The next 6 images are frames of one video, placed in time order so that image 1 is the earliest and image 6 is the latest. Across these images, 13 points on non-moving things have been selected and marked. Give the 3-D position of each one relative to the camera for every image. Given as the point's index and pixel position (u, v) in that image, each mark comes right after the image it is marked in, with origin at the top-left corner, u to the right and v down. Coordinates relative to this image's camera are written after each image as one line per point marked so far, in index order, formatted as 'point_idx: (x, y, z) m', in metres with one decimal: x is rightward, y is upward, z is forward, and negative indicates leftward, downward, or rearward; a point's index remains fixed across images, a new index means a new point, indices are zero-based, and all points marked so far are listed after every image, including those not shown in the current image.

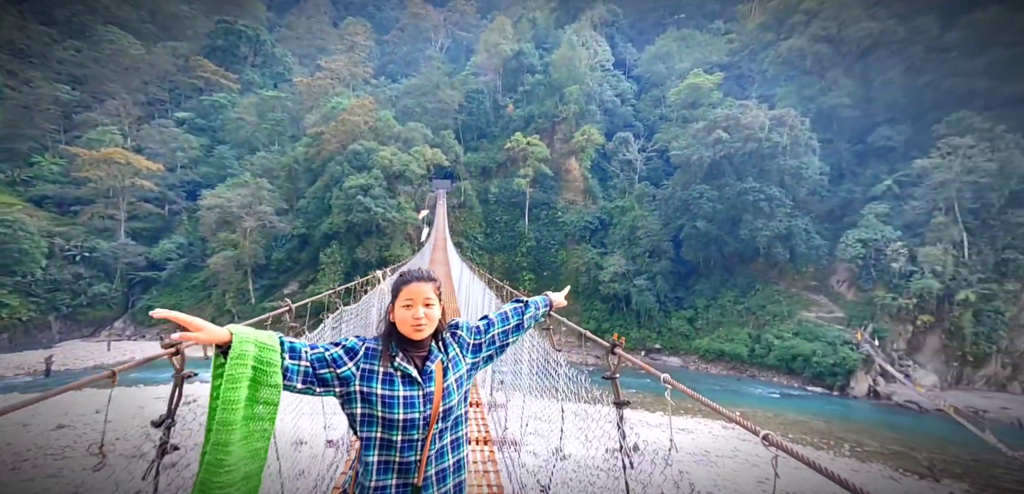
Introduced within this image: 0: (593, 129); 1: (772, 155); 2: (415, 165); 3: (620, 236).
0: (+2.9, +4.3, +20.0) m
1: (+7.1, +2.5, +15.1) m
2: (-3.1, +2.4, +16.9) m
3: (+3.5, +0.3, +17.4) m
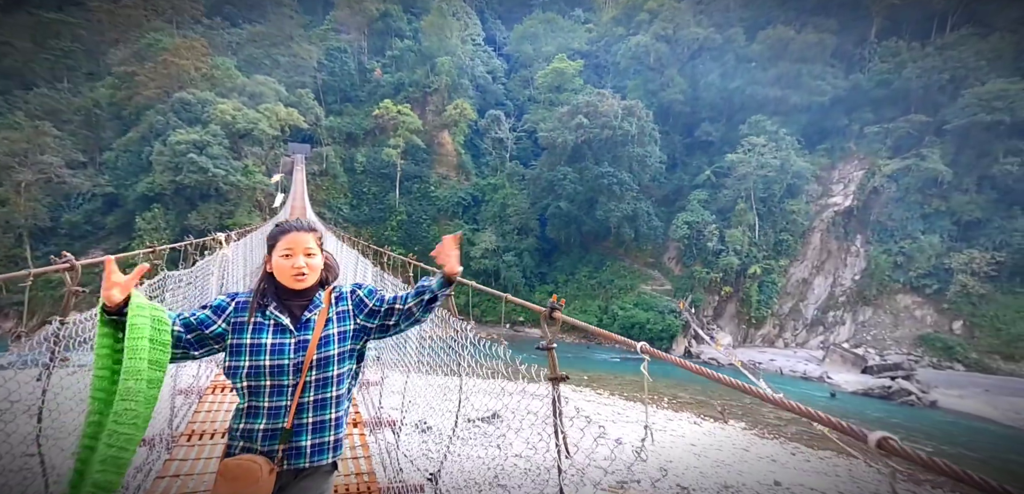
0: (-1.7, +5.2, +20.3) m
1: (+3.3, +3.1, +16.5) m
2: (-7.0, +3.4, +16.1) m
3: (-0.8, +1.1, +18.1) m
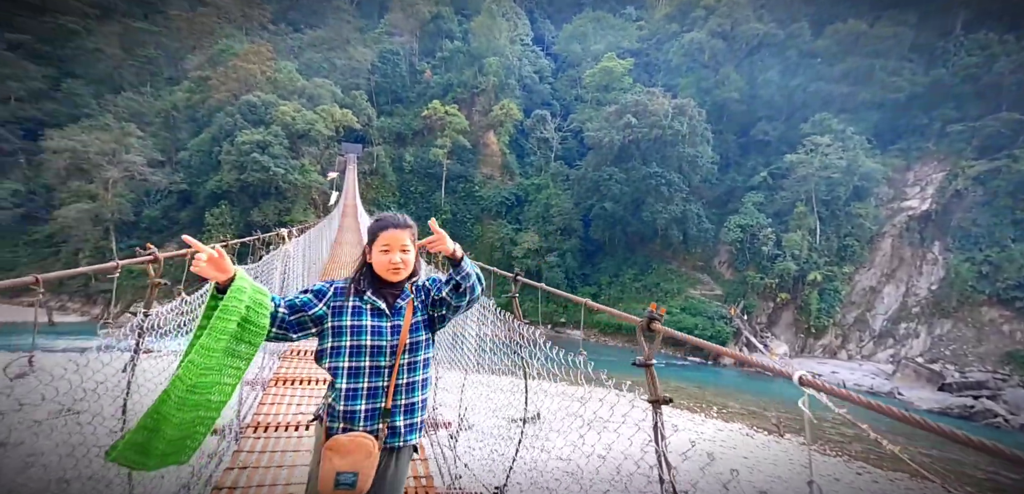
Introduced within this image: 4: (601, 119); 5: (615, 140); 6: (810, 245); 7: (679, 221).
0: (0.0, +5.2, +20.2) m
1: (+4.7, +3.1, +16.1) m
2: (-5.6, +3.5, +16.4) m
3: (+0.6, +1.1, +18.0) m
4: (+2.9, +4.1, +17.9) m
5: (+3.0, +3.1, +16.3) m
6: (+7.7, 0.0, +14.4) m
7: (+4.7, +0.7, +15.8) m
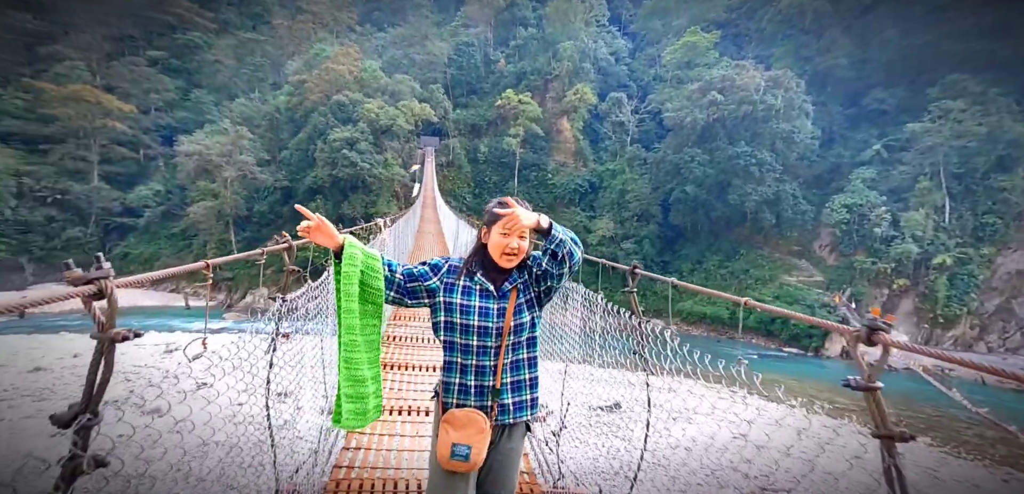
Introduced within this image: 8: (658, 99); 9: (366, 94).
0: (+2.7, +5.7, +19.7) m
1: (+6.9, +3.5, +15.0) m
2: (-3.3, +3.8, +16.6) m
3: (+3.1, +1.5, +17.4) m
4: (+5.3, +4.6, +17.0) m
5: (+5.2, +3.6, +15.5) m
6: (+9.7, +0.5, +13.0) m
7: (+6.9, +1.2, +14.8) m
8: (+5.1, +5.2, +19.3) m
9: (-4.9, +5.1, +18.6) m
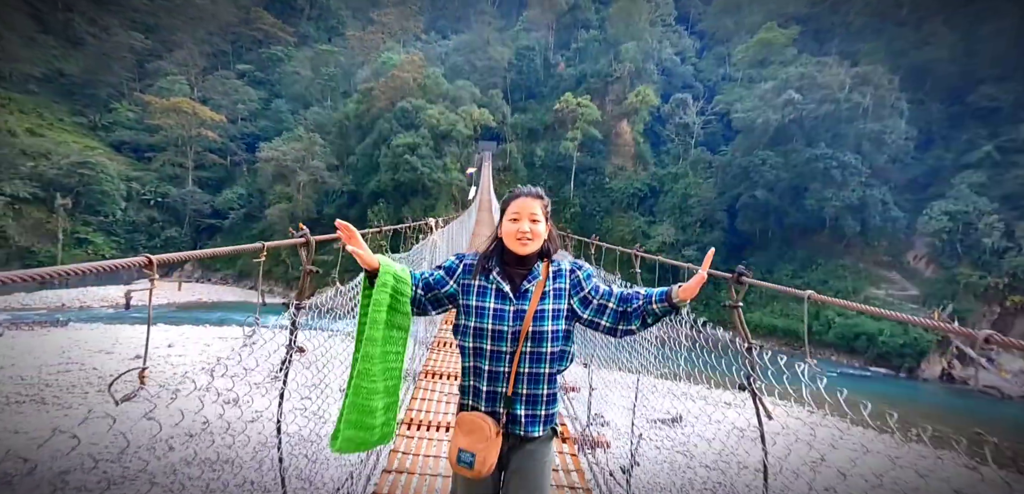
0: (+4.8, +5.5, +19.0) m
1: (+8.5, +3.2, +13.9) m
2: (-1.5, +3.7, +16.6) m
3: (+5.0, +1.3, +16.7) m
4: (+7.1, +4.3, +16.1) m
5: (+6.9, +3.3, +14.6) m
6: (+11.1, +0.2, +11.6) m
7: (+8.5, +0.9, +13.7) m
8: (+7.2, +4.9, +18.4) m
9: (-2.9, +5.0, +18.7) m
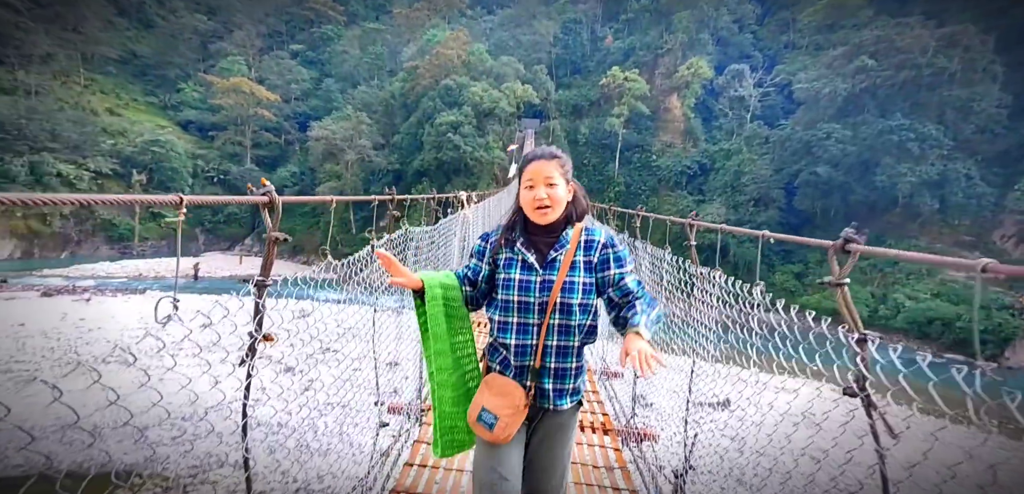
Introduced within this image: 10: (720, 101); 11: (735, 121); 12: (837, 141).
0: (+6.4, +6.2, +18.1) m
1: (+9.7, +3.7, +12.8) m
2: (0.0, +4.4, +16.2) m
3: (+6.4, +1.9, +15.9) m
4: (+8.5, +4.9, +15.0) m
5: (+8.1, +3.9, +13.6) m
6: (+12.1, +0.6, +10.4) m
7: (+9.7, +1.4, +12.6) m
8: (+8.7, +5.6, +17.3) m
9: (-1.3, +5.8, +18.4) m
10: (+7.2, +5.0, +18.5) m
11: (+7.3, +4.1, +17.4) m
12: (+8.1, +2.6, +13.4) m
